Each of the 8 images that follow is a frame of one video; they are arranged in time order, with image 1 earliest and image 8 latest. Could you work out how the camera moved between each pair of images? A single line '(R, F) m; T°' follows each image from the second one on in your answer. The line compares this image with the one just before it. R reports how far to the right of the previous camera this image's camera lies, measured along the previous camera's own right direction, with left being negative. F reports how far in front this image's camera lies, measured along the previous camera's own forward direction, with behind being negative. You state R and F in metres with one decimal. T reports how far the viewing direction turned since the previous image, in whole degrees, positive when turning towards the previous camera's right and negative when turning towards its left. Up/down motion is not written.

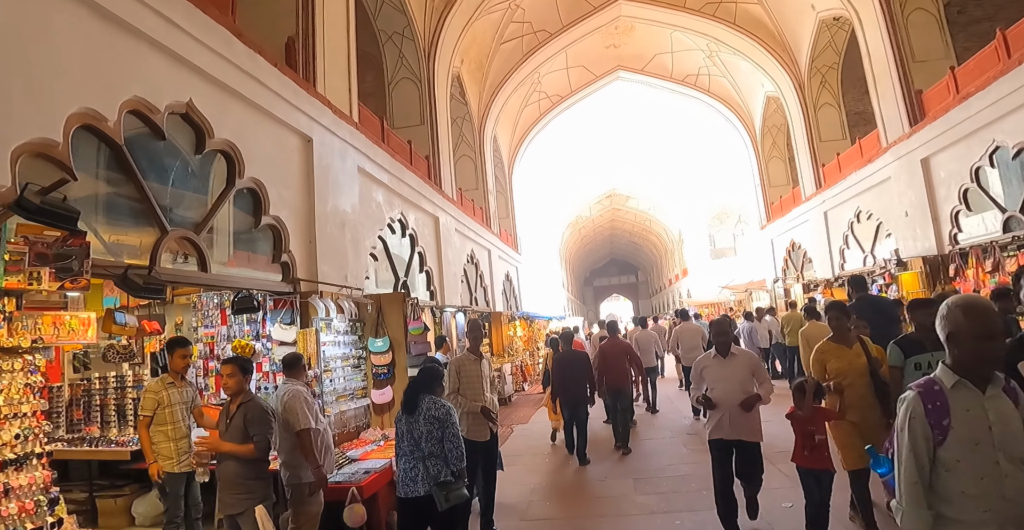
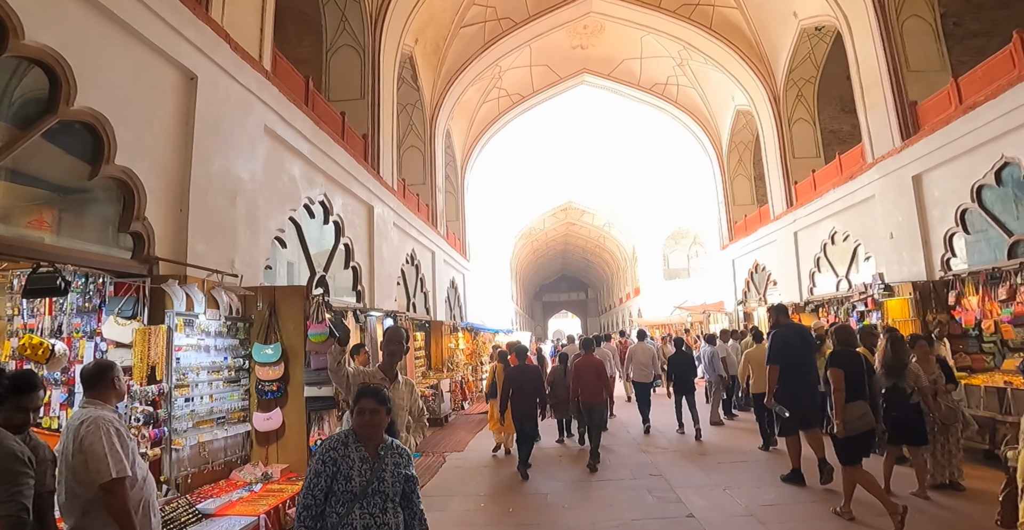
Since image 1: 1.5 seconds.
(+0.1, +1.0) m; +5°
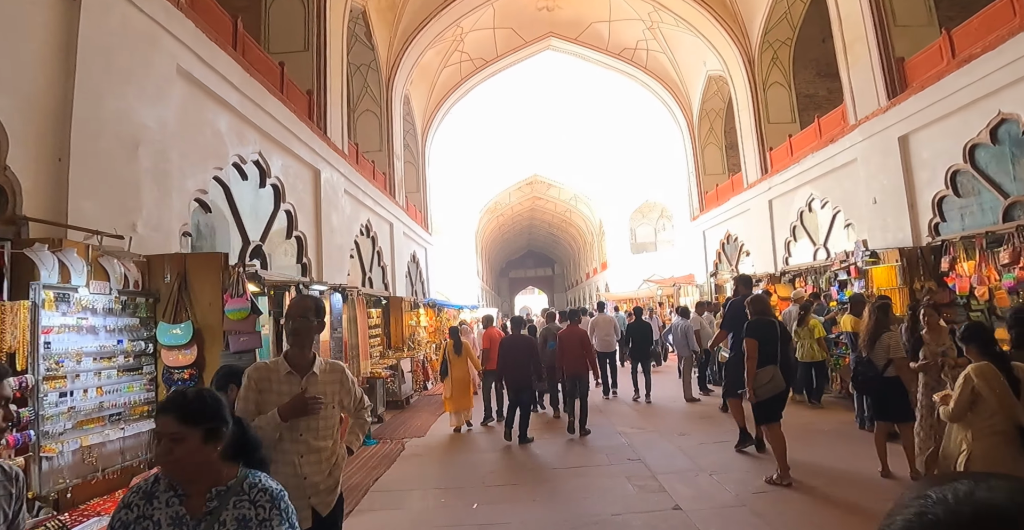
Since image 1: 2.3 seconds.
(0.0, +0.5) m; +3°
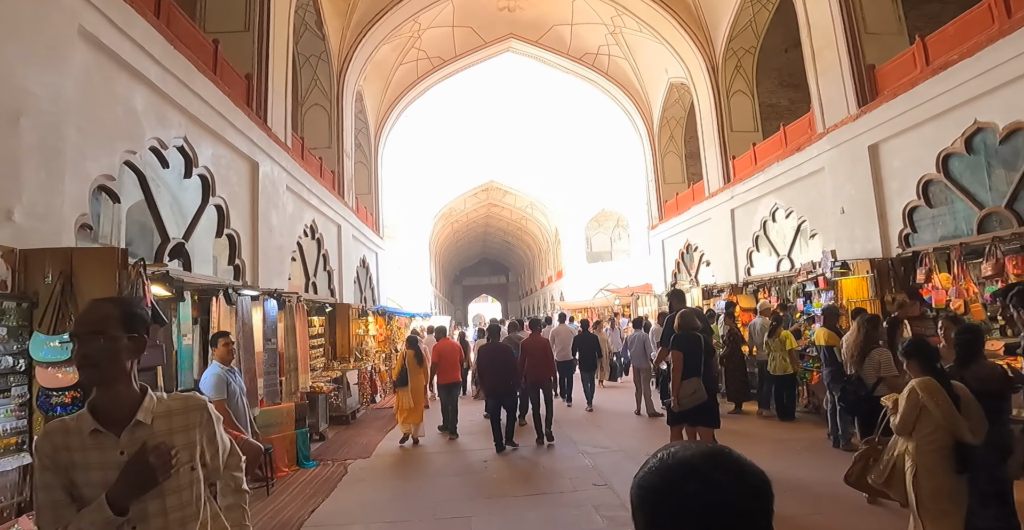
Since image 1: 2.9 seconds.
(-0.1, +0.4) m; +5°
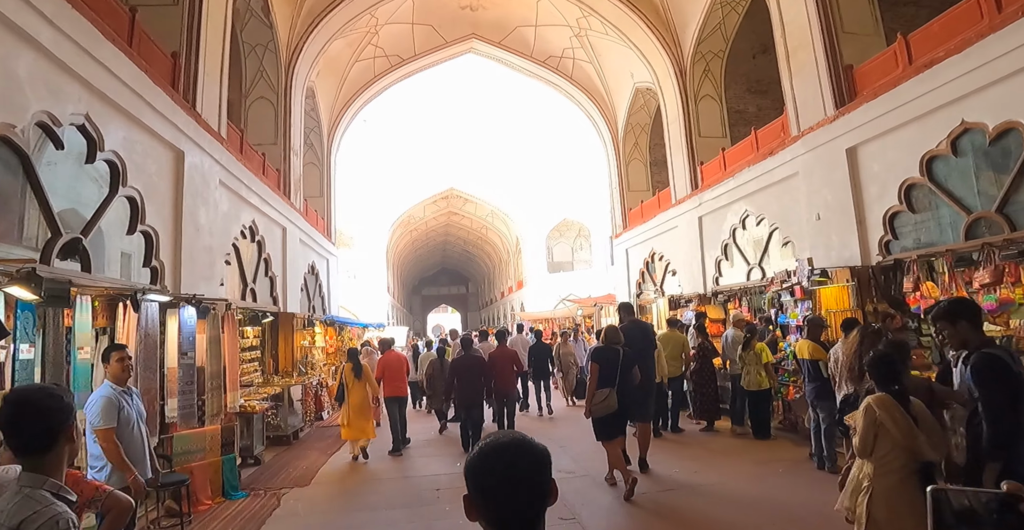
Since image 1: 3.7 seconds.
(0.0, +0.5) m; +4°
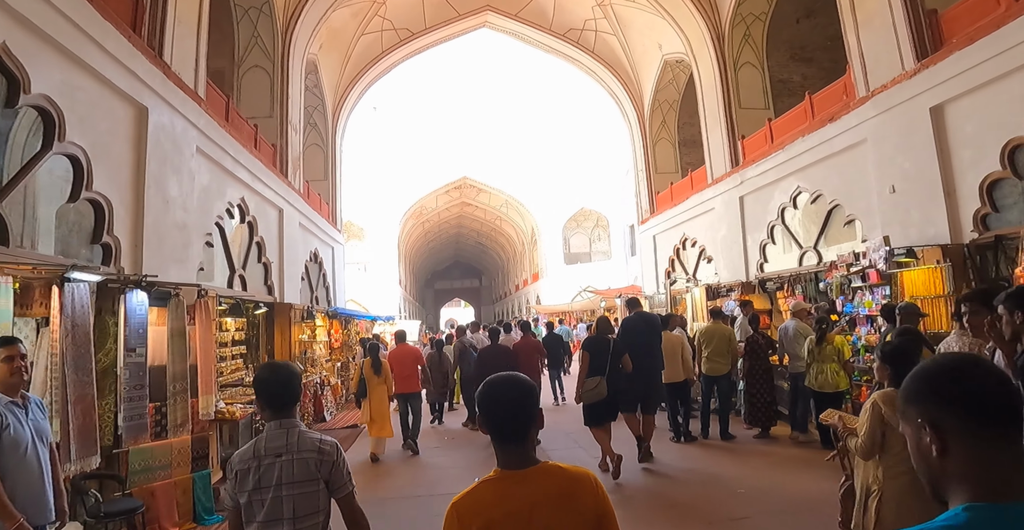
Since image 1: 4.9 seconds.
(-0.1, +0.8) m; -1°
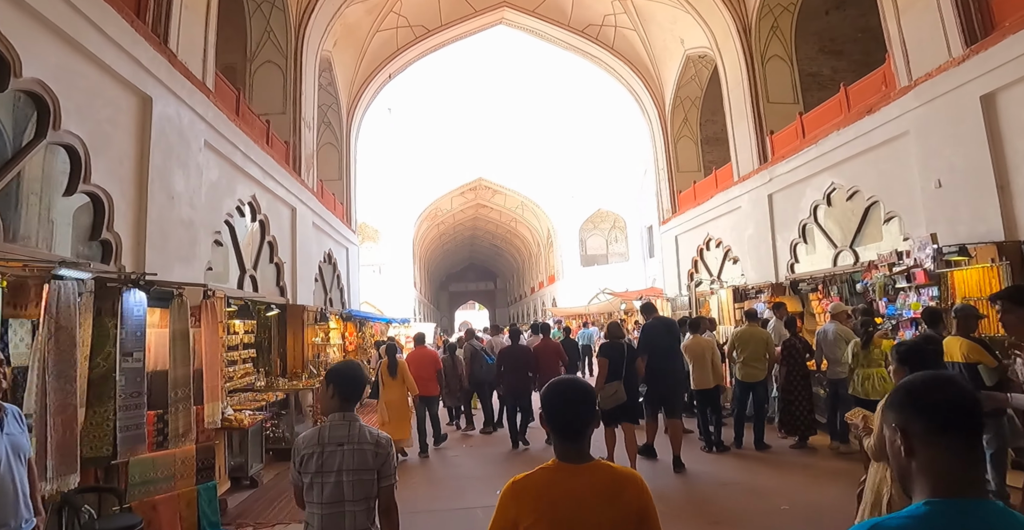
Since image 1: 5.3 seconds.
(-0.1, +0.2) m; -1°
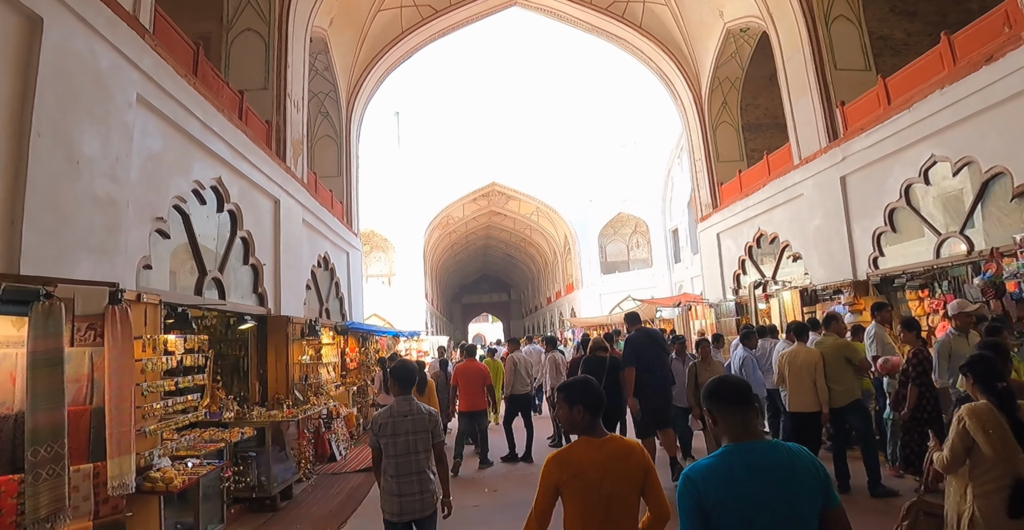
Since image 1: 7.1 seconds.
(-0.2, +1.1) m; -1°
